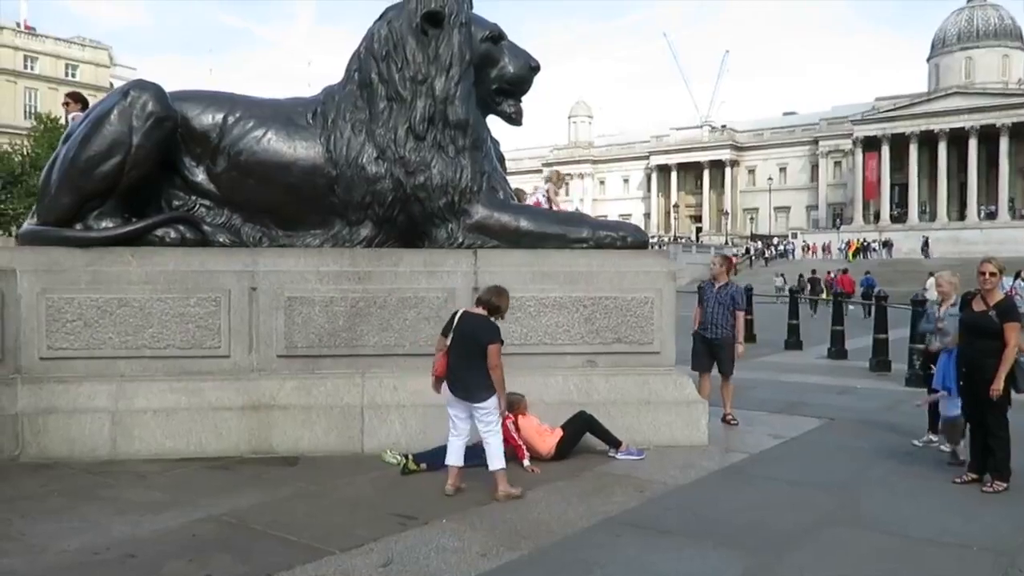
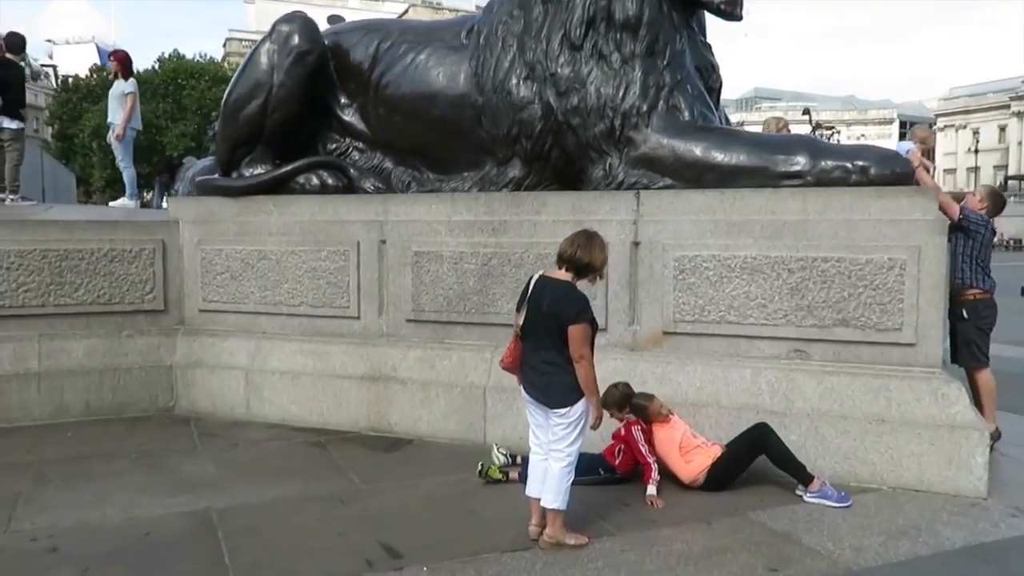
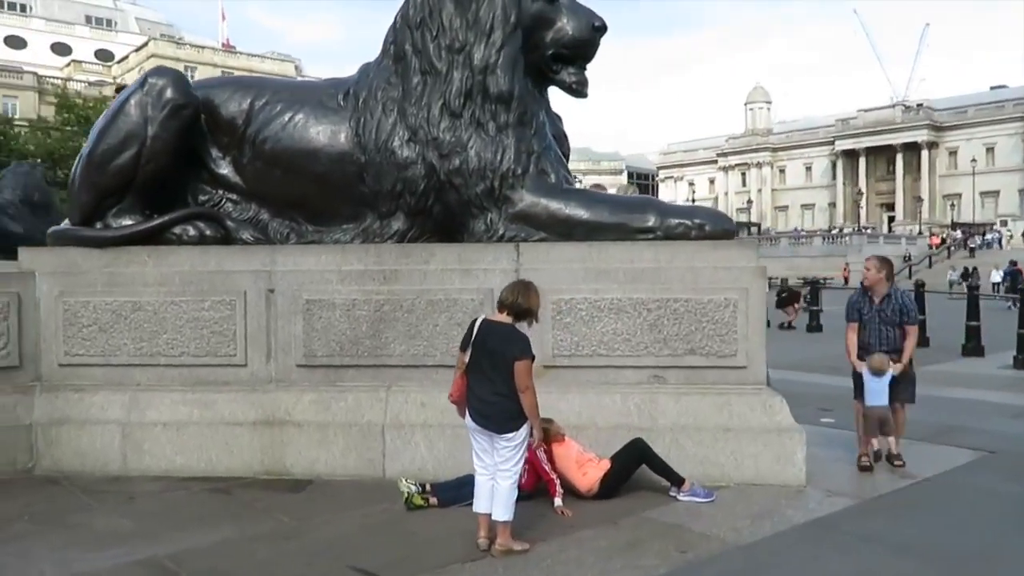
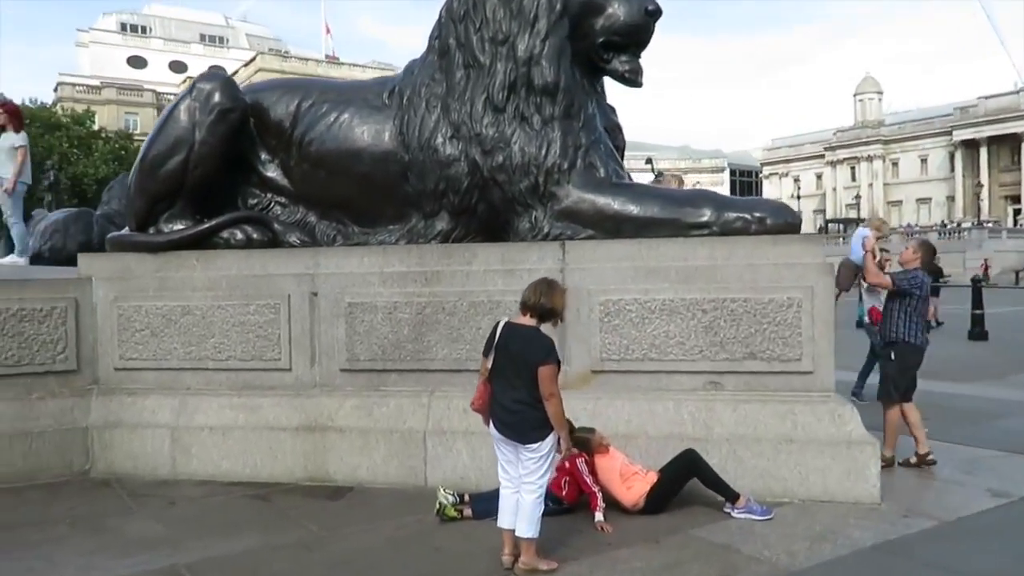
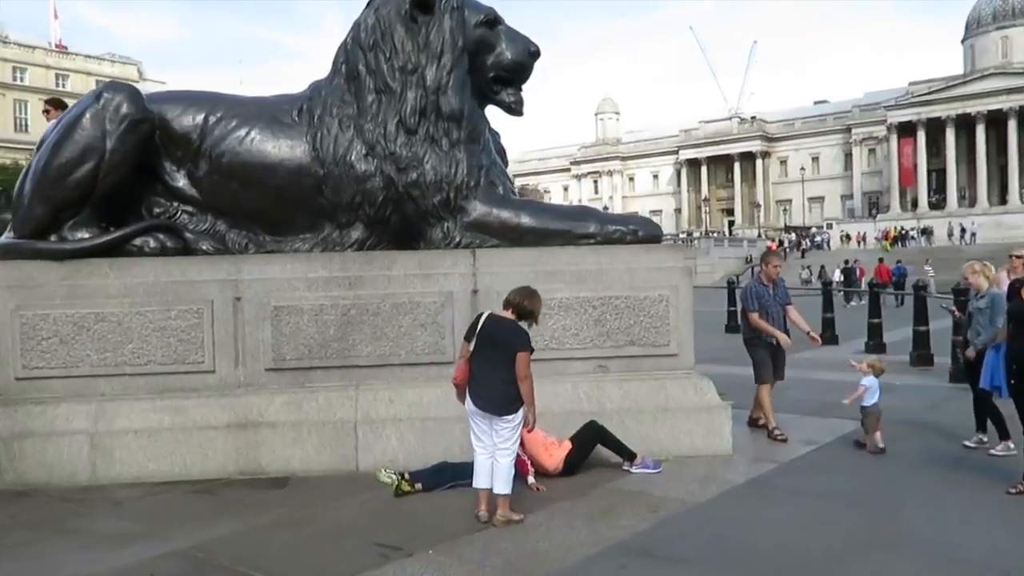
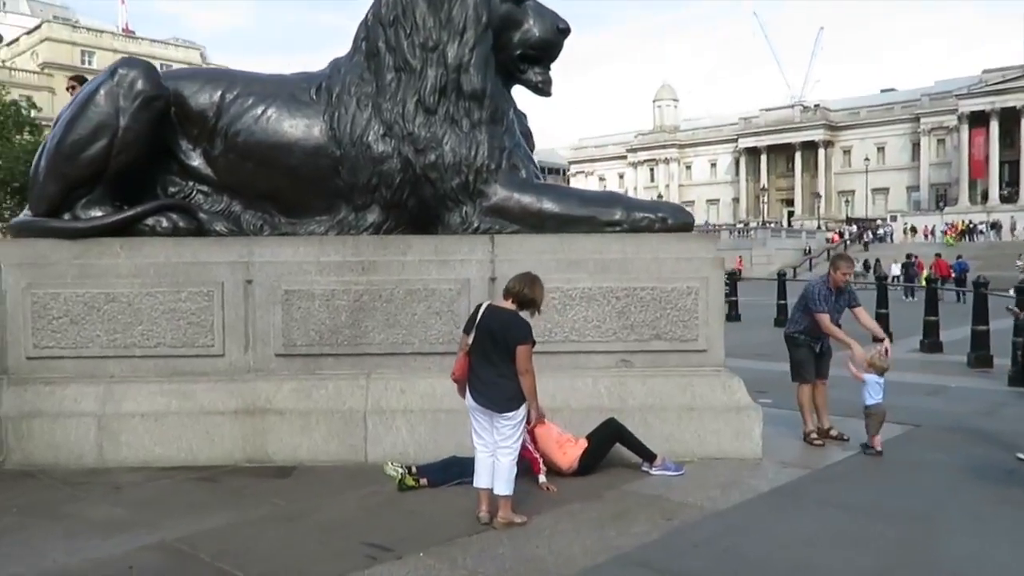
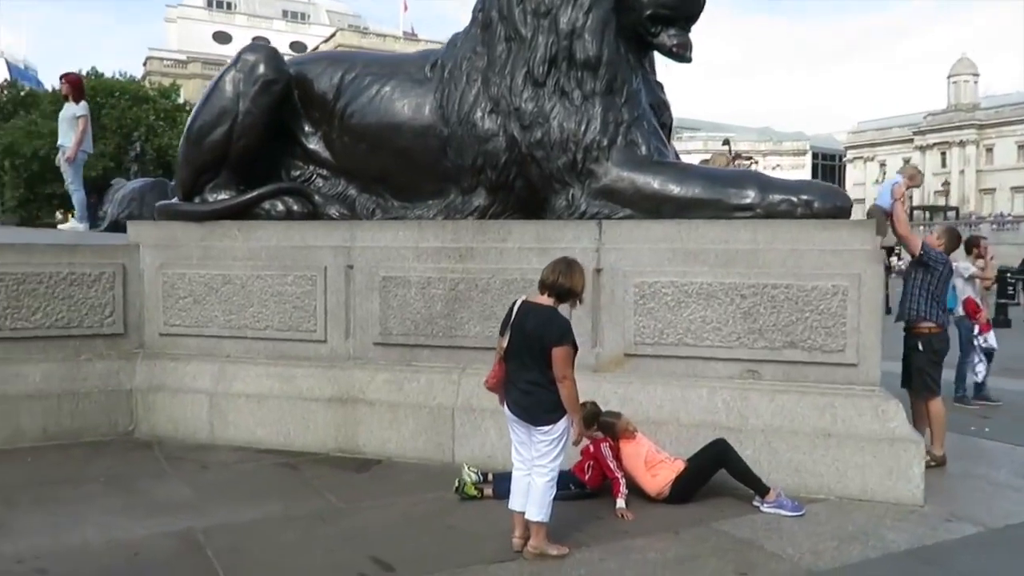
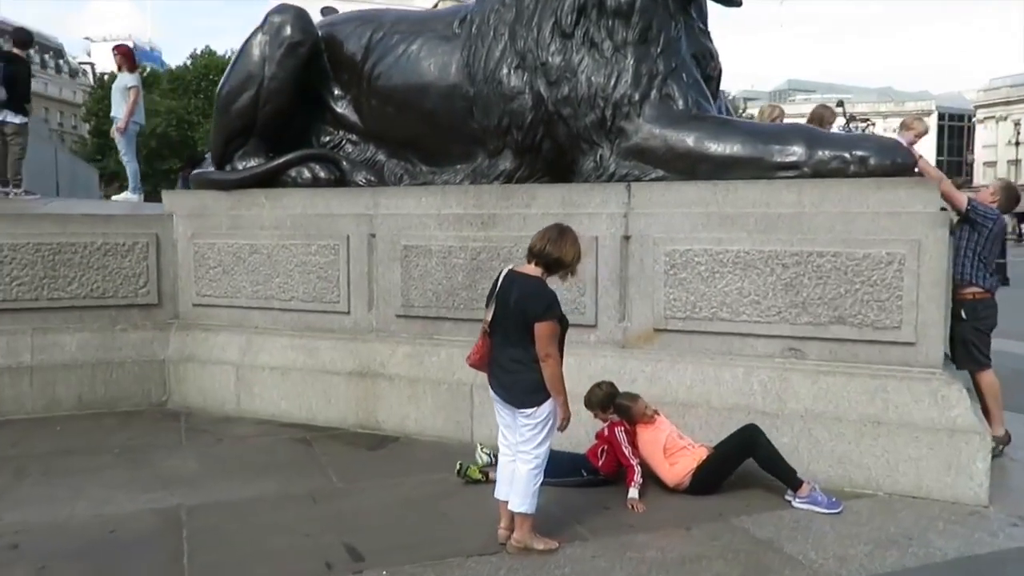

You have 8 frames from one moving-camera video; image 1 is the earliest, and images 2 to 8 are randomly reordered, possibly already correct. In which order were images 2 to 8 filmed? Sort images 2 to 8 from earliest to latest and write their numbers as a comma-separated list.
5, 6, 3, 4, 7, 2, 8
